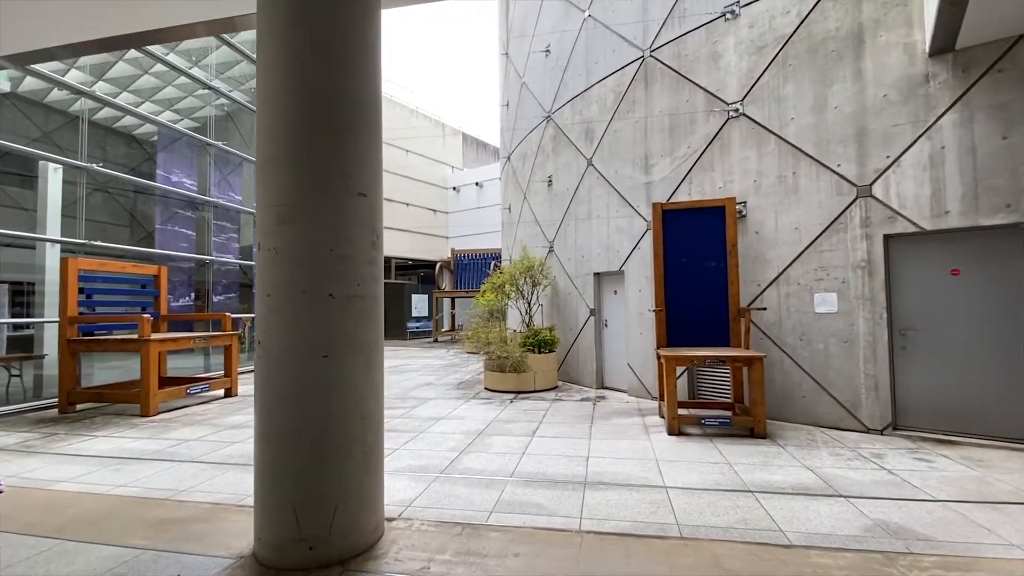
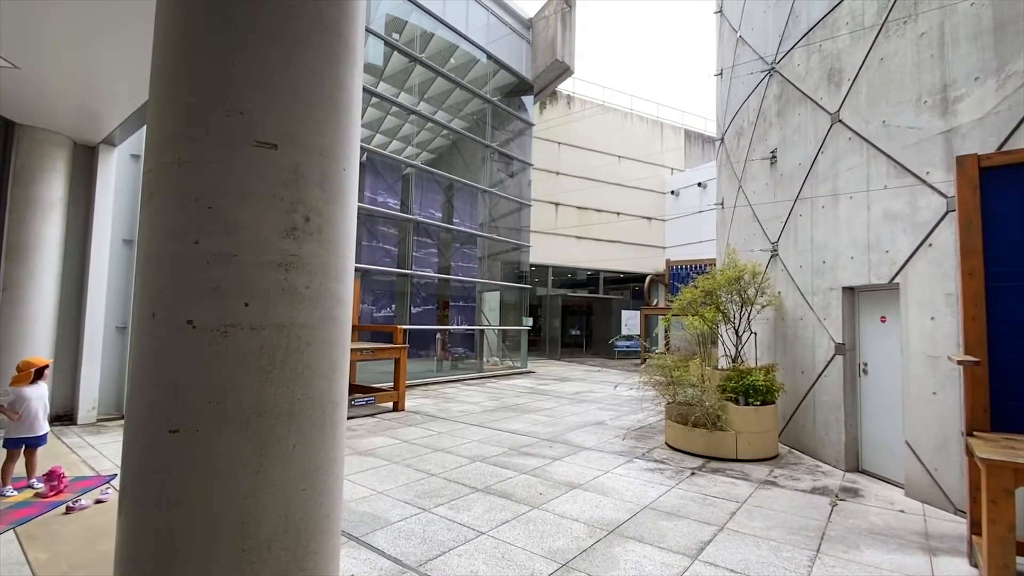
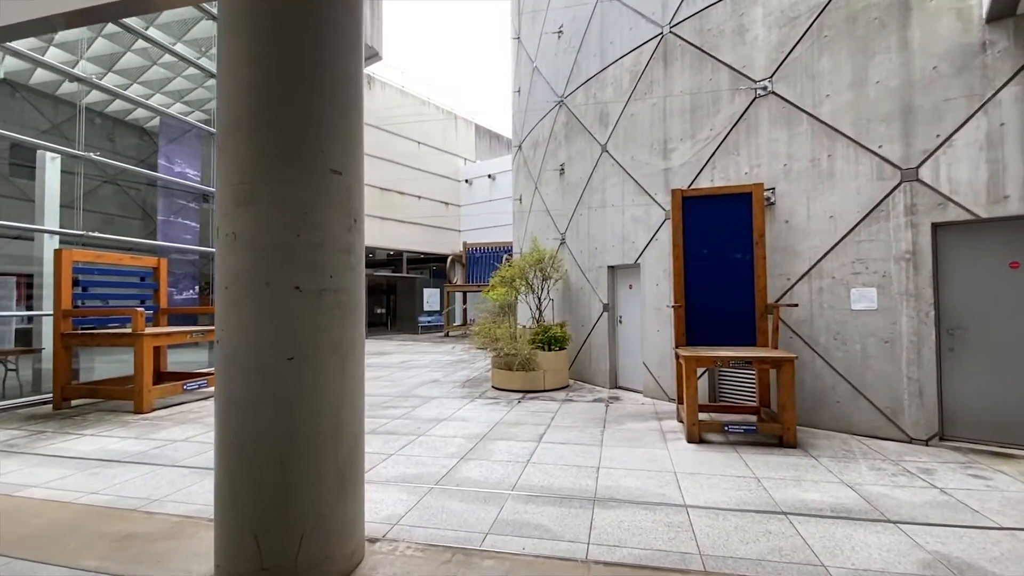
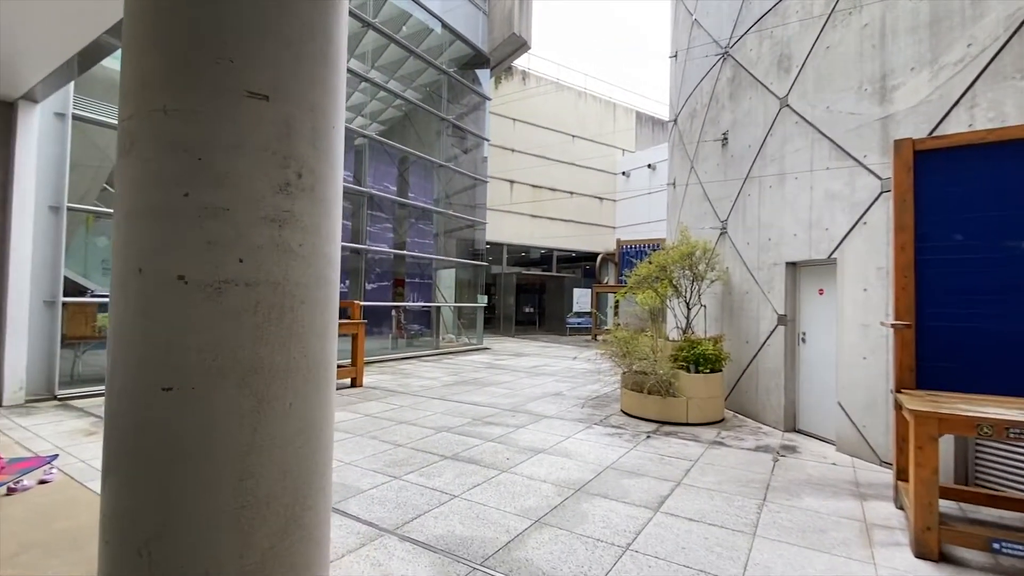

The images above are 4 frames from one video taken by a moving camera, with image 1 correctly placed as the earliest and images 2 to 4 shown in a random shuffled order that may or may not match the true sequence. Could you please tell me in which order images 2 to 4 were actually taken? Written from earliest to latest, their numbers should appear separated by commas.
3, 4, 2
